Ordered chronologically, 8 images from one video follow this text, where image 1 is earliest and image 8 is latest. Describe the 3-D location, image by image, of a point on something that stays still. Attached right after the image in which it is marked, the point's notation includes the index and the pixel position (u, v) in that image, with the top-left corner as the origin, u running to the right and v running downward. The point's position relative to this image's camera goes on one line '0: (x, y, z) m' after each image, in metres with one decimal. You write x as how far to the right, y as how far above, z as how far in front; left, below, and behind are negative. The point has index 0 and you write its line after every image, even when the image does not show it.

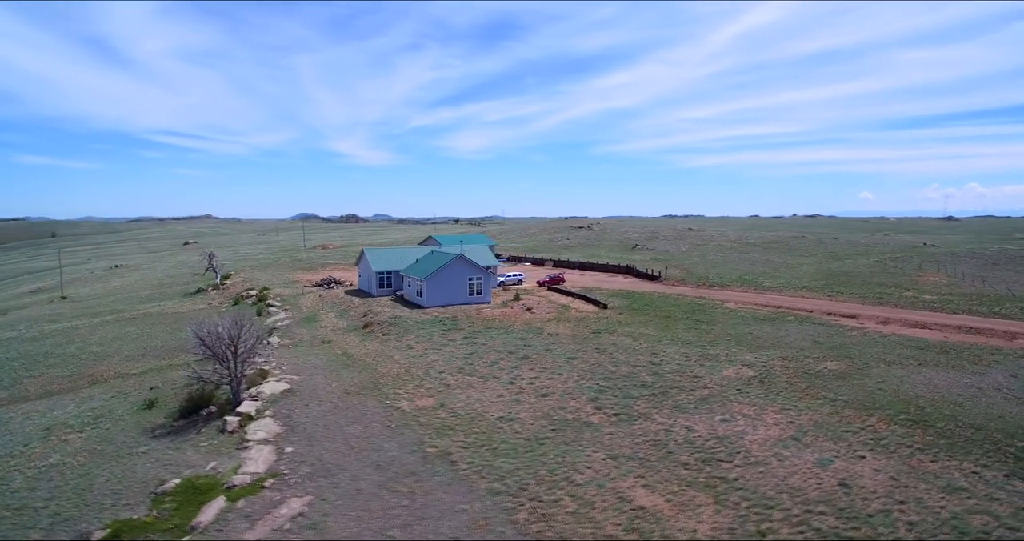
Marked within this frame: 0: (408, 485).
0: (-3.4, -6.8, +18.3) m
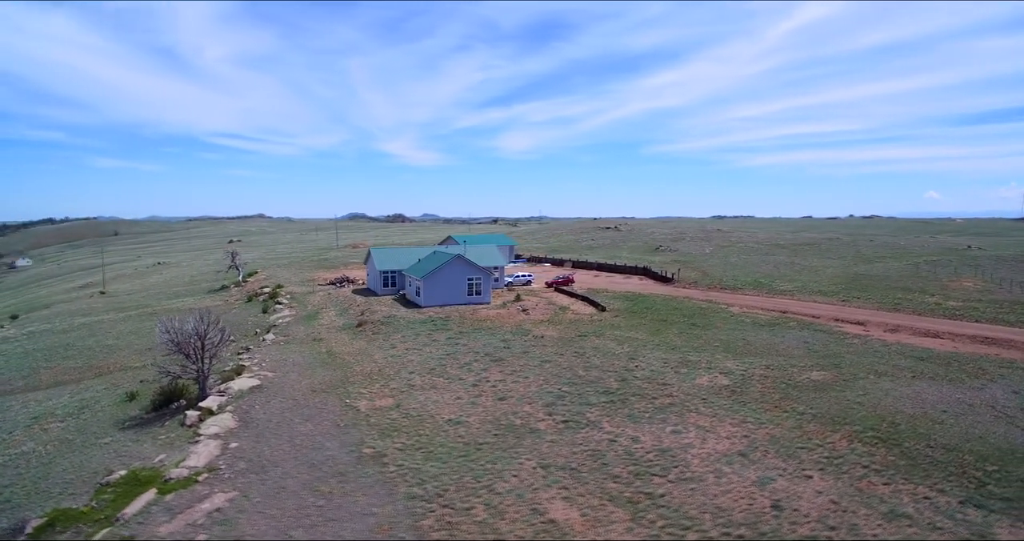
0: (-5.7, -6.8, +18.2) m
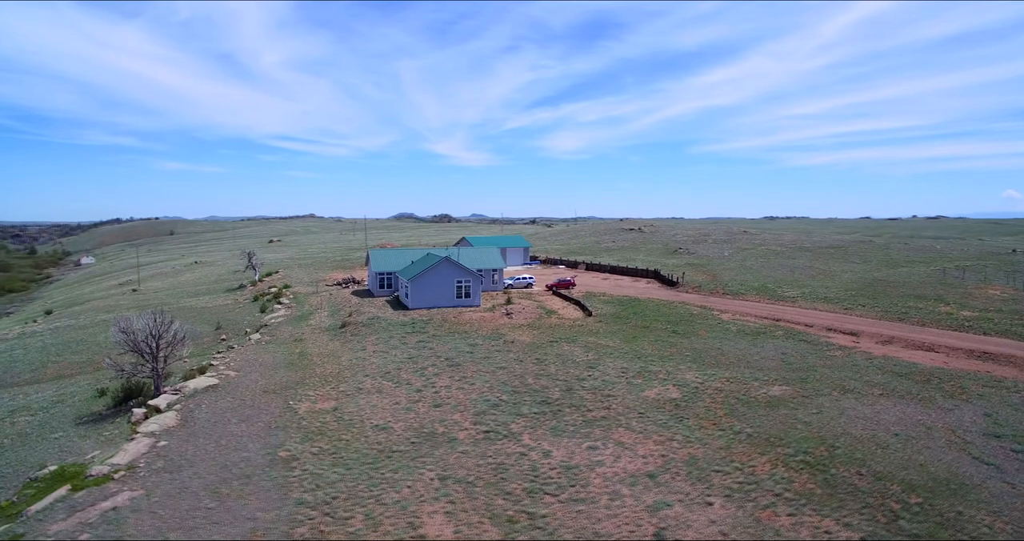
0: (-9.0, -7.0, +18.2) m
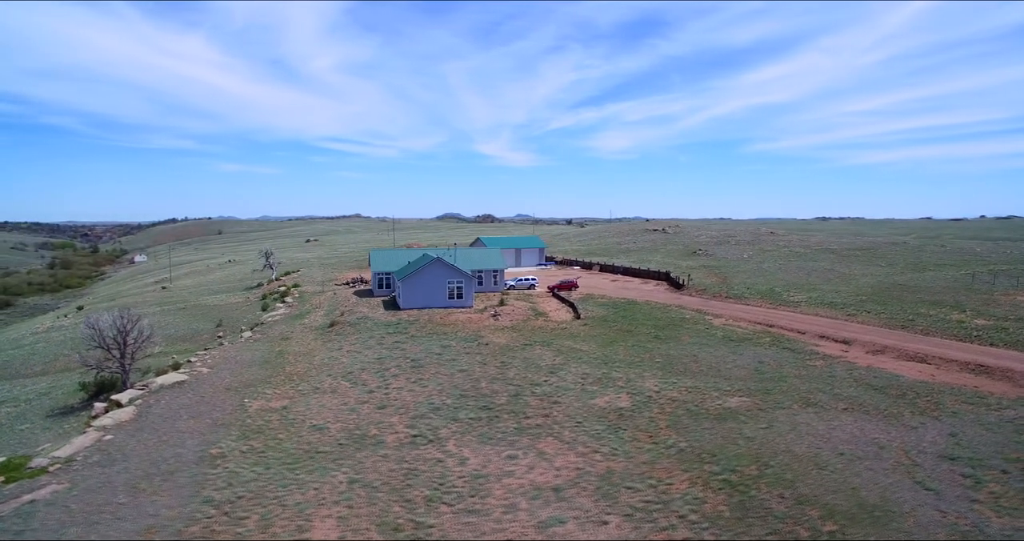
0: (-11.8, -6.9, +18.5) m
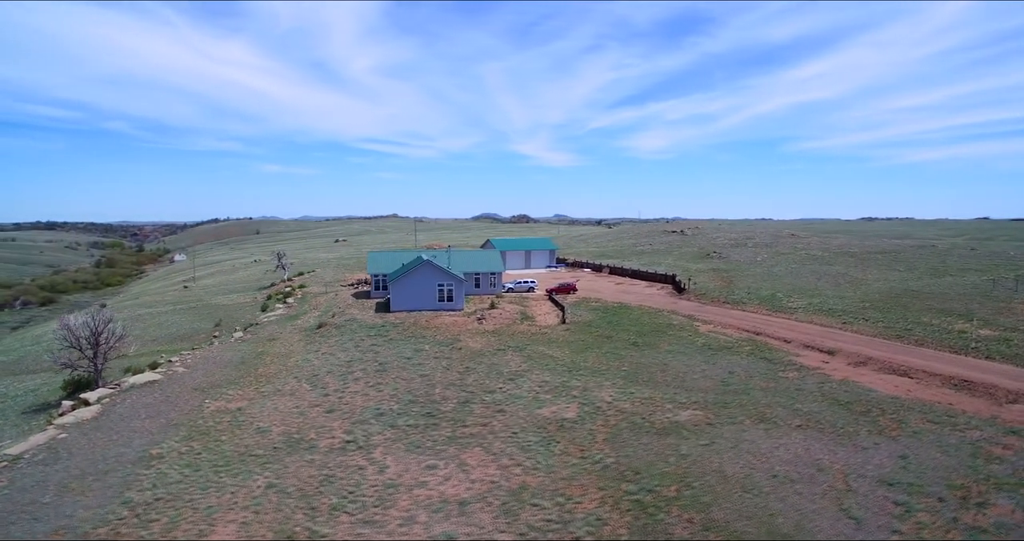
0: (-14.3, -7.1, +18.8) m
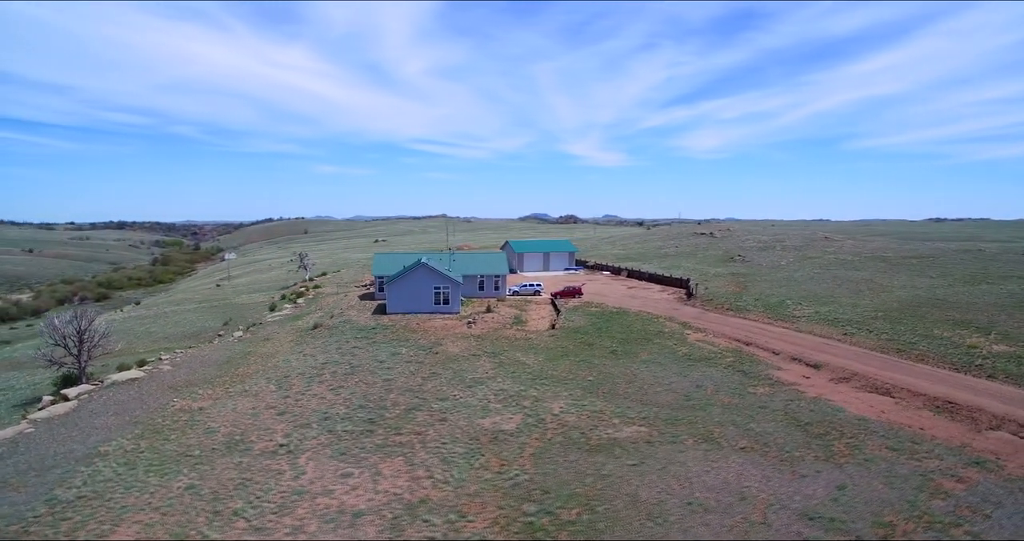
0: (-16.9, -7.2, +19.6) m
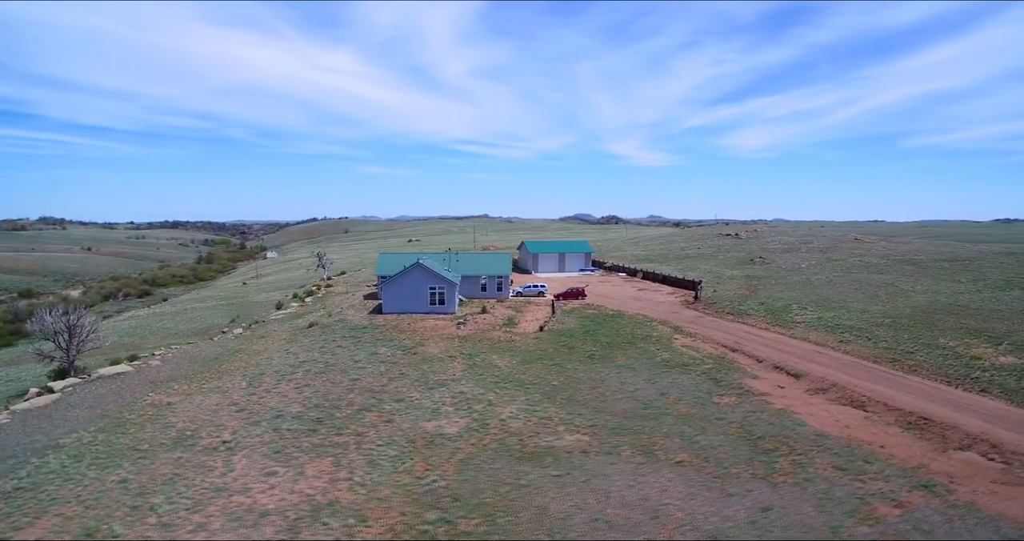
0: (-19.1, -7.1, +20.4) m
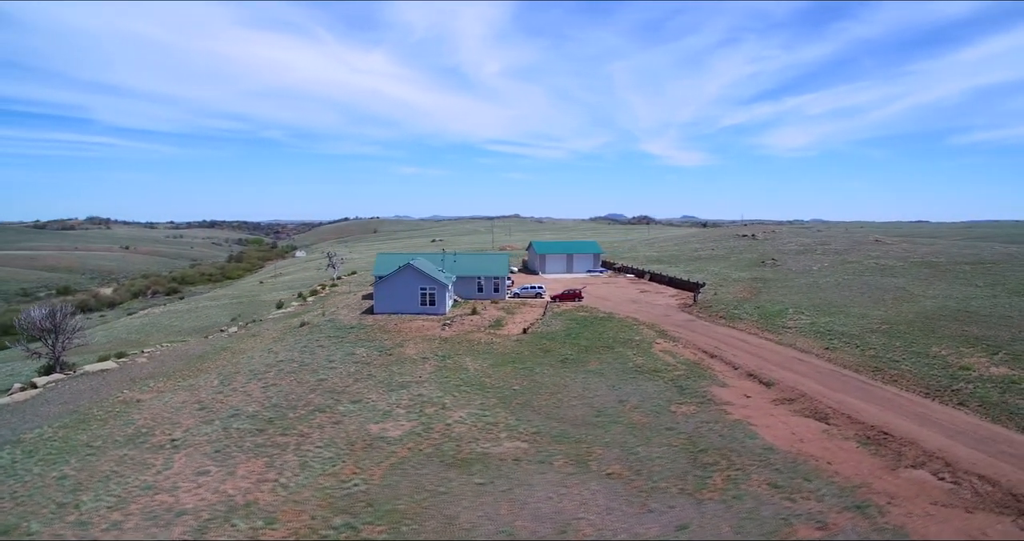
0: (-21.1, -7.0, +21.0) m
